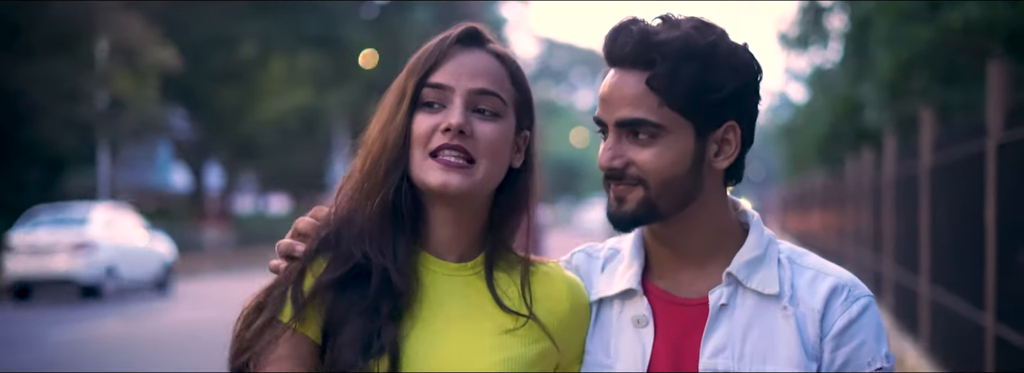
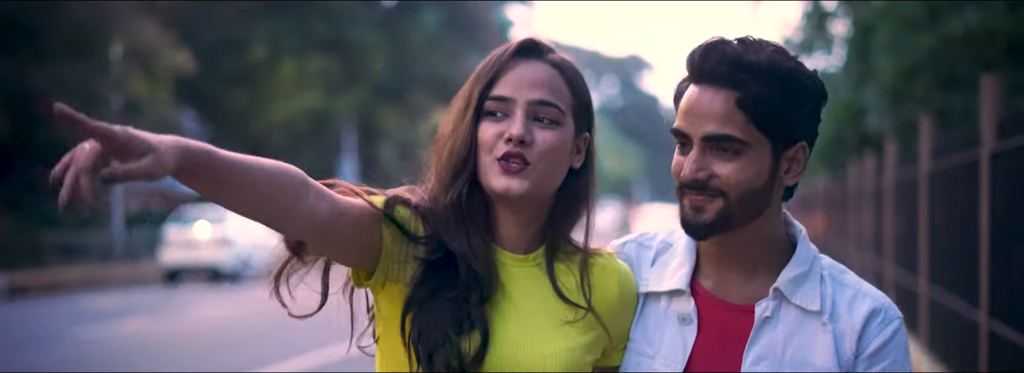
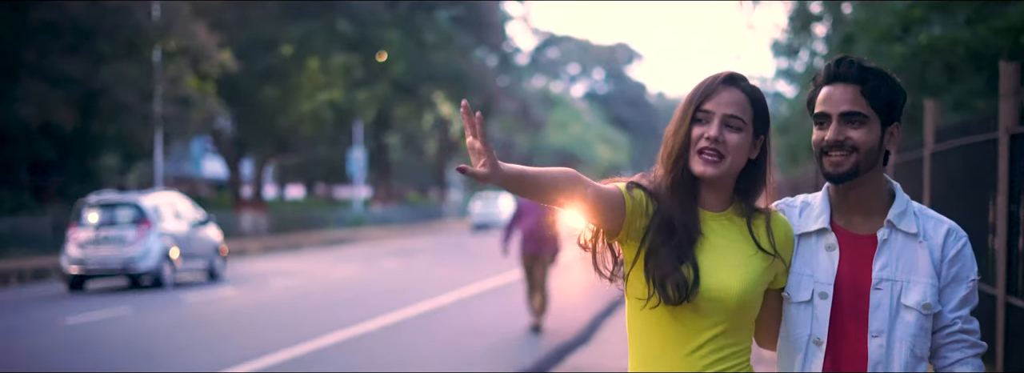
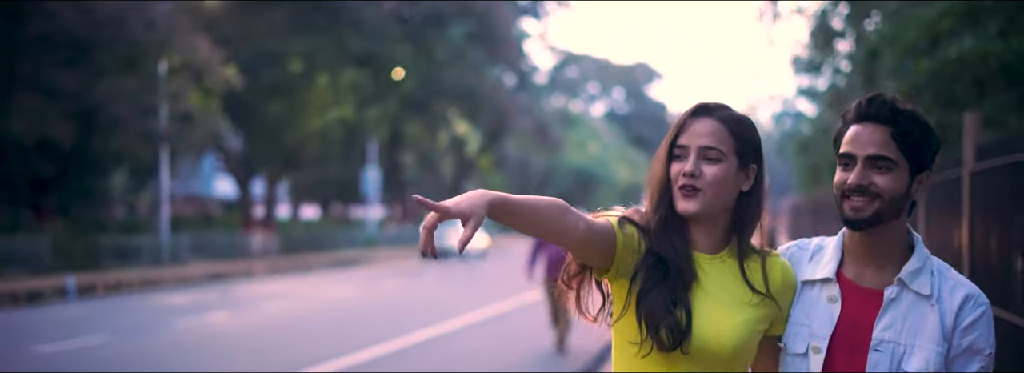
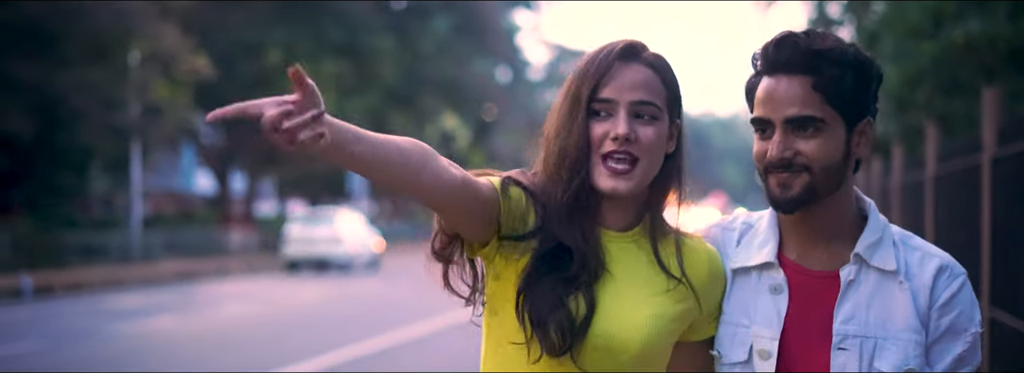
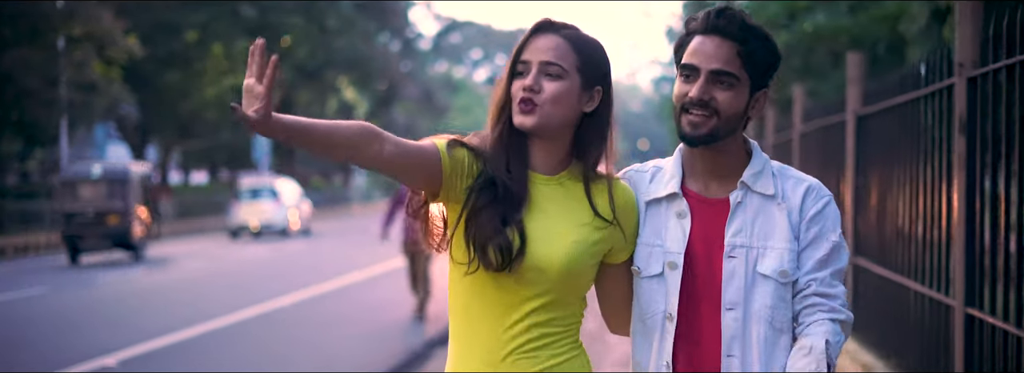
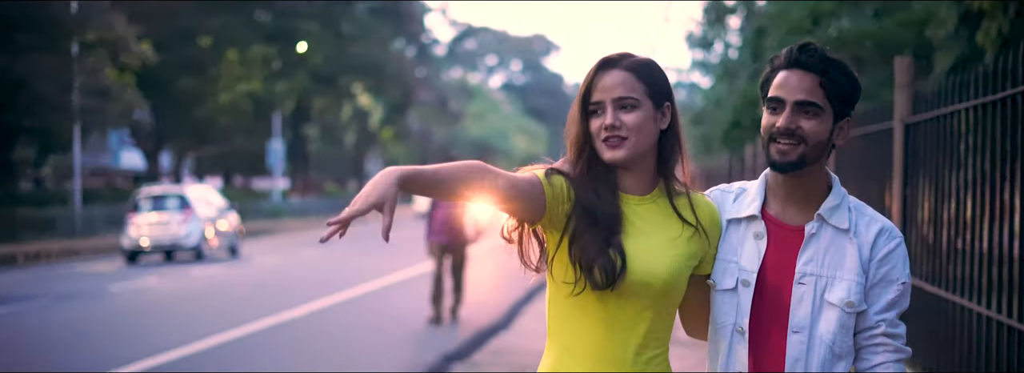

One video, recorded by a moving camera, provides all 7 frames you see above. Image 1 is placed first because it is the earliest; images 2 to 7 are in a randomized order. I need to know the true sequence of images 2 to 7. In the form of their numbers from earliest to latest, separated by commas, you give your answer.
2, 5, 4, 3, 7, 6
